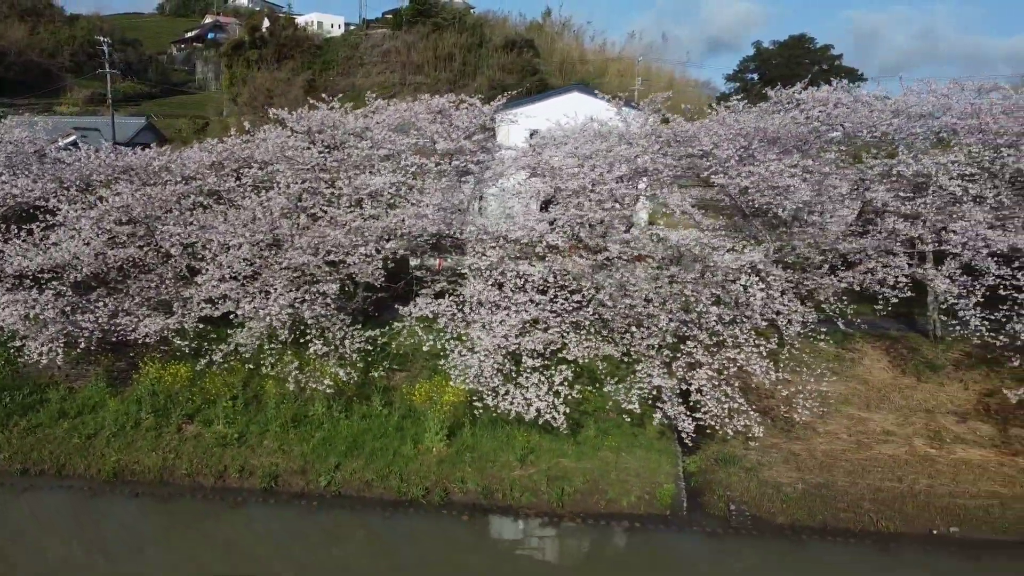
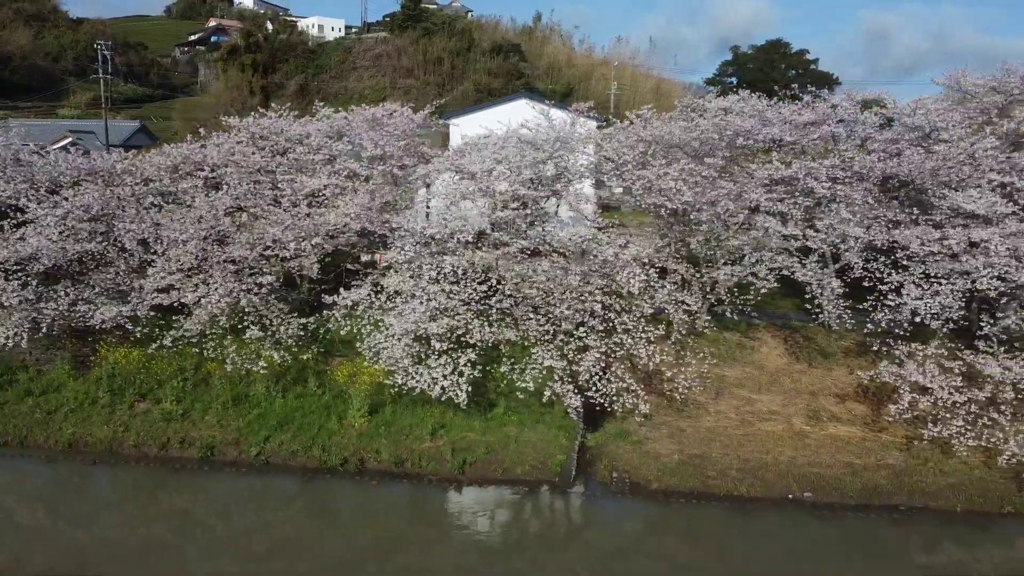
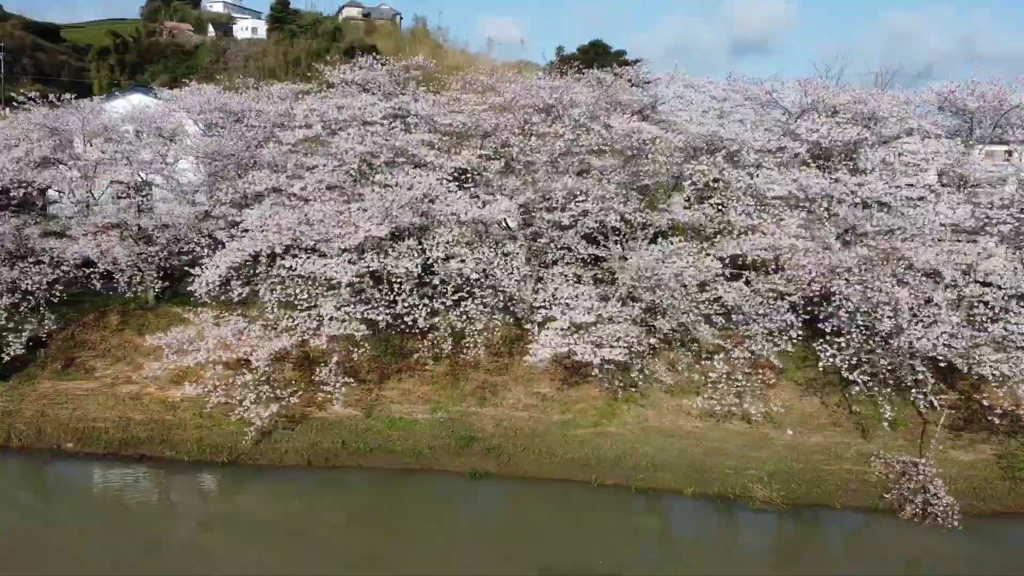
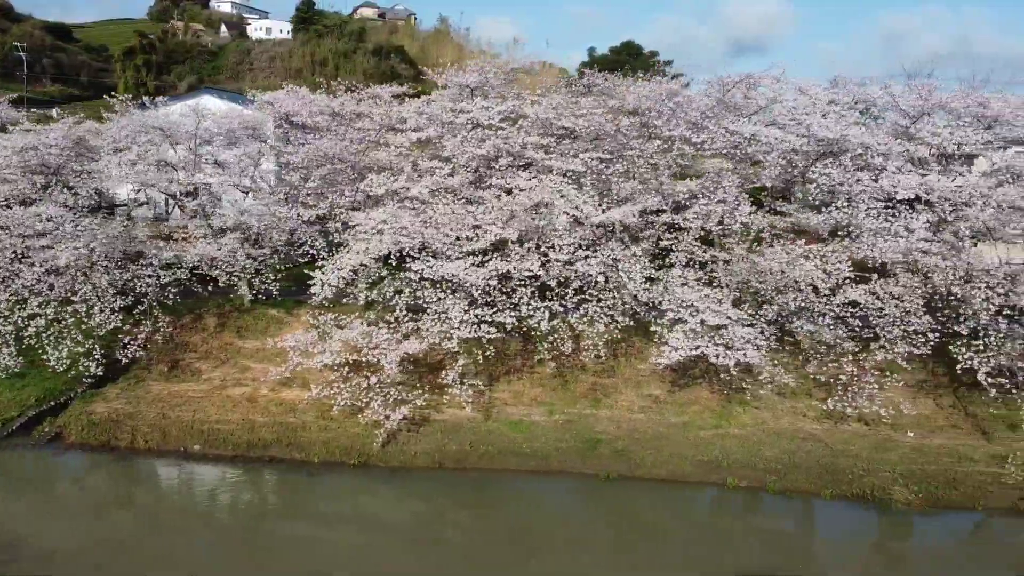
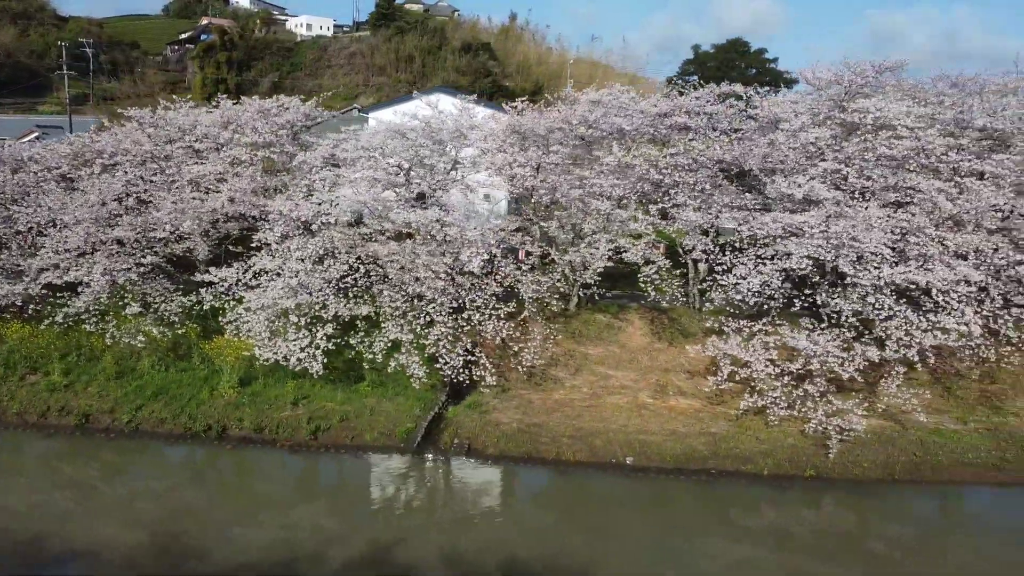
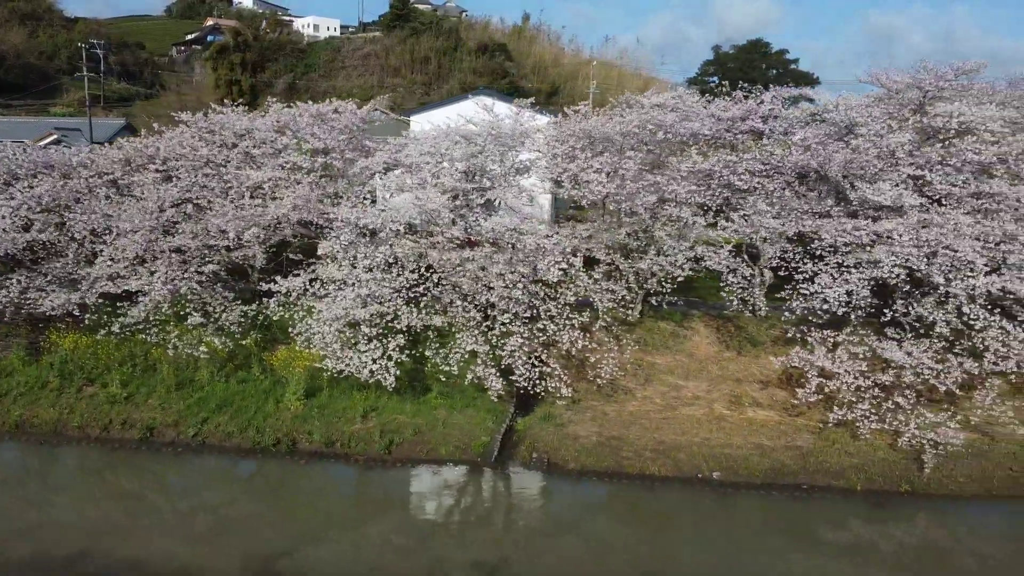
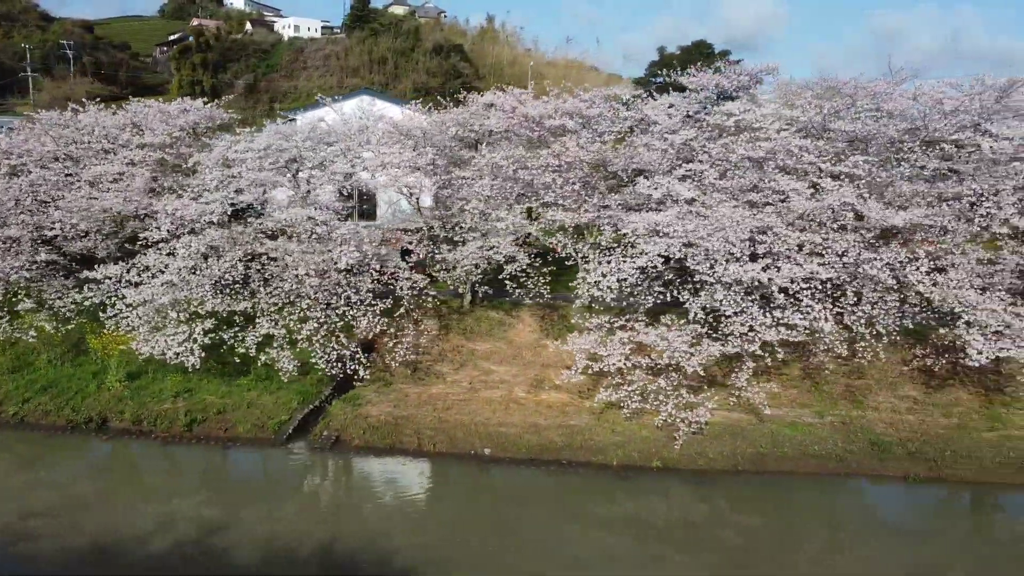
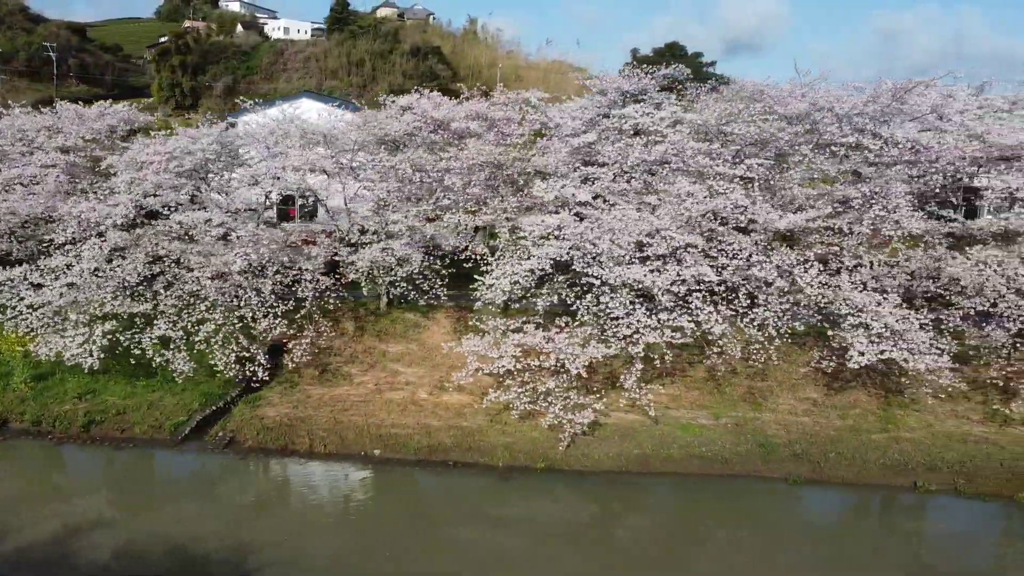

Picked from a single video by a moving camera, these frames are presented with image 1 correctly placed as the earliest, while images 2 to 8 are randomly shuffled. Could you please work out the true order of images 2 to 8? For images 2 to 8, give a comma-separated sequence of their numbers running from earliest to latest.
2, 6, 5, 7, 8, 4, 3
